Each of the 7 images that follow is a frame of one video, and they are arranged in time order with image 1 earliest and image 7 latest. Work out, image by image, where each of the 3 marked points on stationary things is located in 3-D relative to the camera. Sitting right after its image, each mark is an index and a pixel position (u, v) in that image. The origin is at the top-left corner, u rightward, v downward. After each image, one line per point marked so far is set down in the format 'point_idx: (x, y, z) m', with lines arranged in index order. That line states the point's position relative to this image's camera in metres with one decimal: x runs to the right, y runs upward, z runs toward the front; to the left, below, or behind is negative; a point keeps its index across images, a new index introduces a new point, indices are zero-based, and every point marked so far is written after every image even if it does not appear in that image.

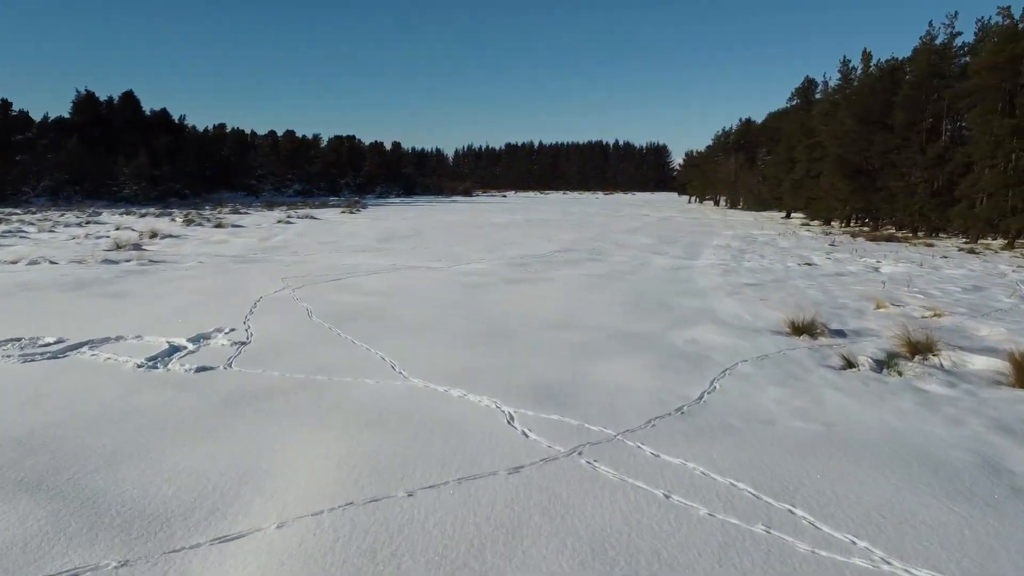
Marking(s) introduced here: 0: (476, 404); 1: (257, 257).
0: (-0.2, -0.5, +3.9) m
1: (-3.5, +0.4, +11.5) m
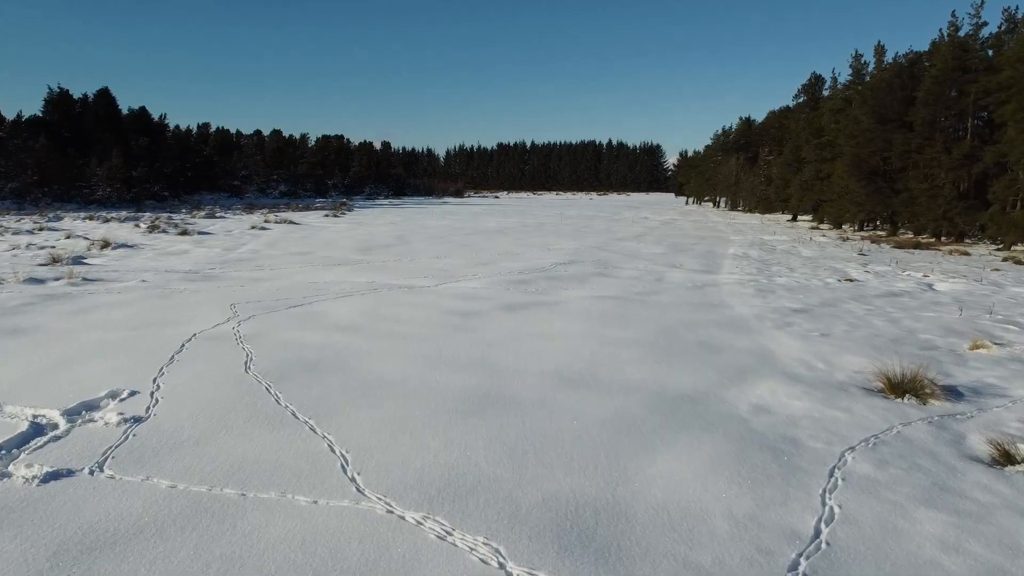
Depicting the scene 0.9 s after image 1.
0: (-0.1, -0.8, +2.4) m
1: (-3.5, +0.2, +9.9) m
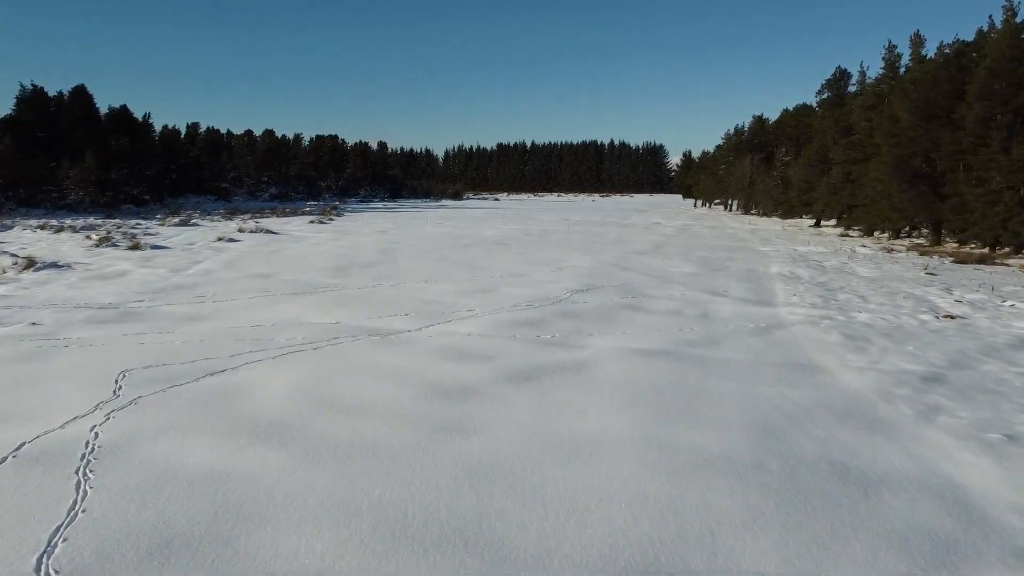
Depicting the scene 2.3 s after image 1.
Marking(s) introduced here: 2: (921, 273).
0: (-0.1, -1.1, +0.3) m
1: (-3.5, -0.2, +7.8) m
2: (+5.7, +0.2, +11.6) m
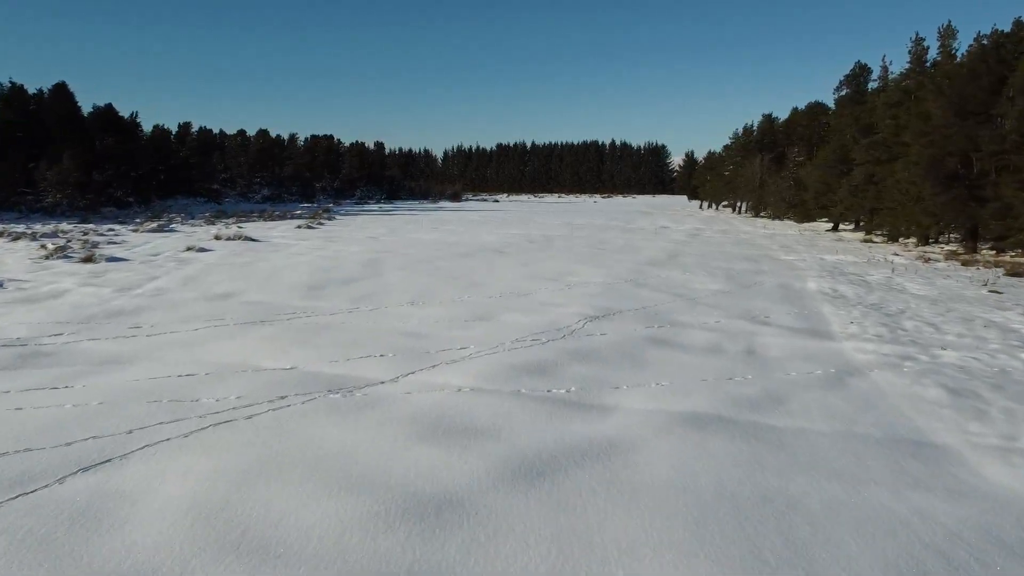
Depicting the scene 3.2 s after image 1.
0: (-0.1, -1.4, -1.2) m
1: (-3.5, -0.4, +6.3) m
2: (+5.7, 0.0, +10.1) m
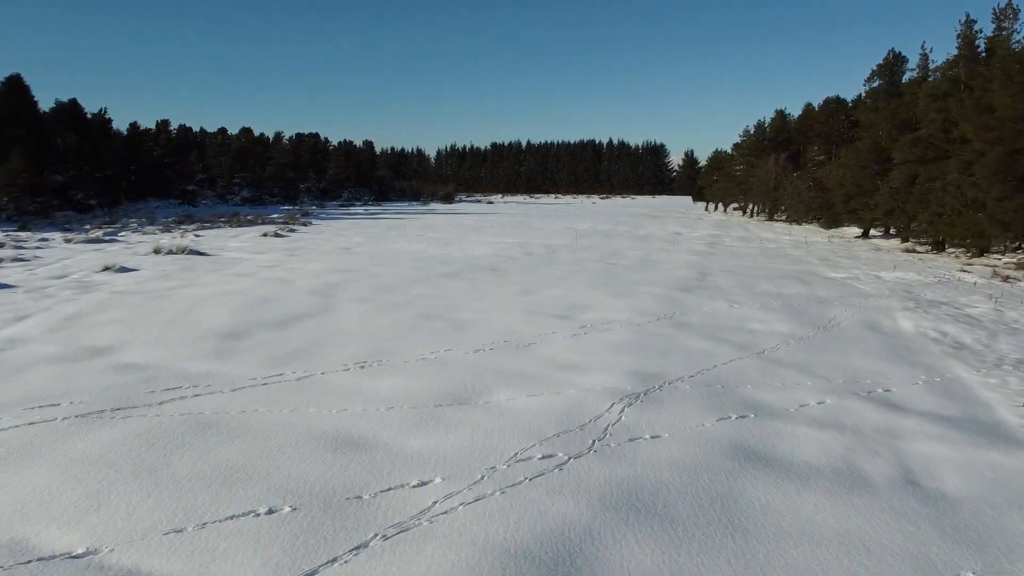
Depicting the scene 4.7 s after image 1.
0: (0.0, -1.8, -3.8) m
1: (-3.5, -0.8, +3.7) m
2: (+5.7, -0.4, +7.5) m
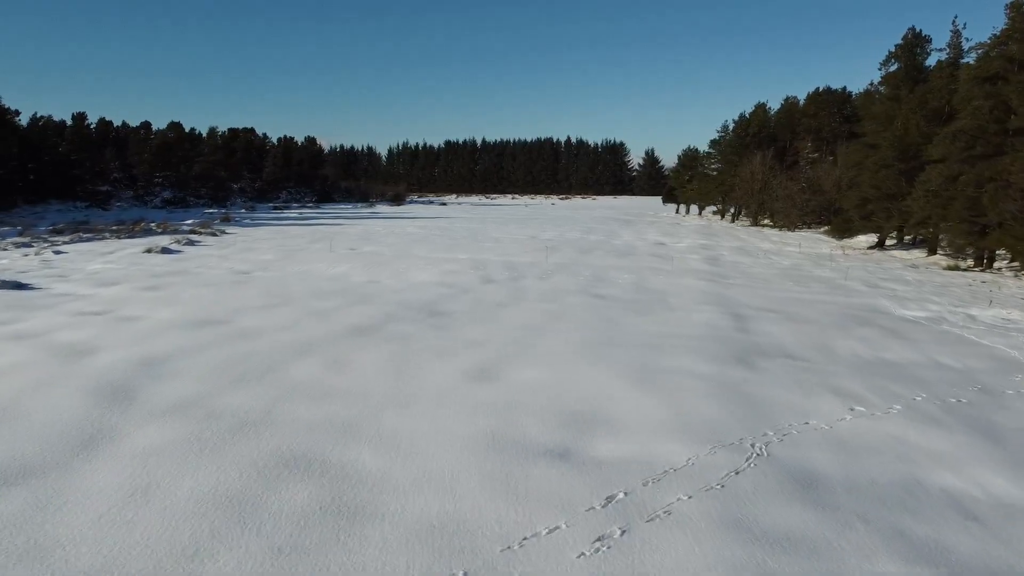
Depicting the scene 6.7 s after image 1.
0: (+0.4, -2.3, -7.8) m
1: (-3.5, -1.4, -0.5) m
2: (+5.4, -0.9, +3.8) m
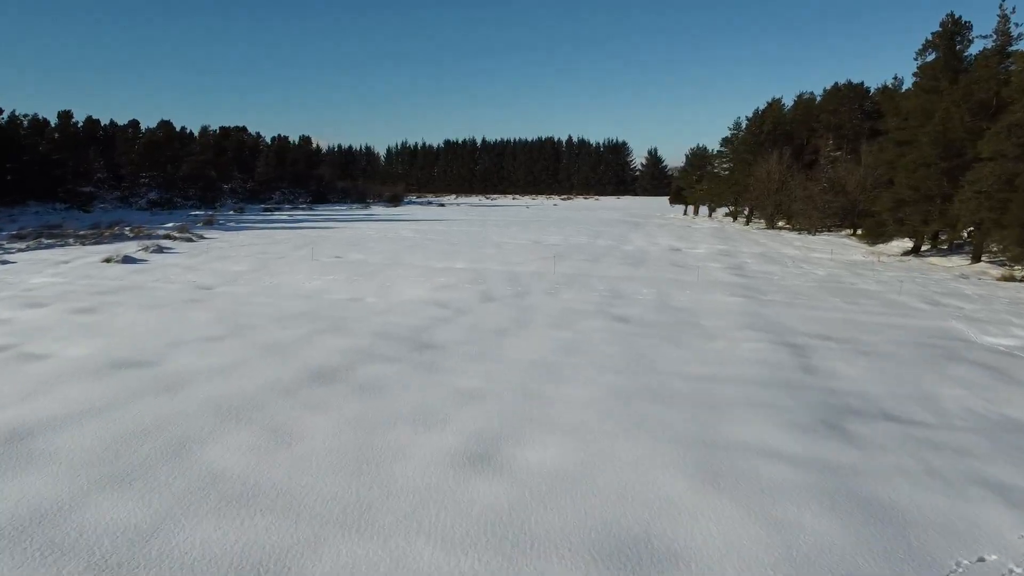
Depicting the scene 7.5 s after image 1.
0: (+0.4, -2.5, -9.5) m
1: (-3.5, -1.6, -2.2) m
2: (+5.5, -1.1, +2.1) m
